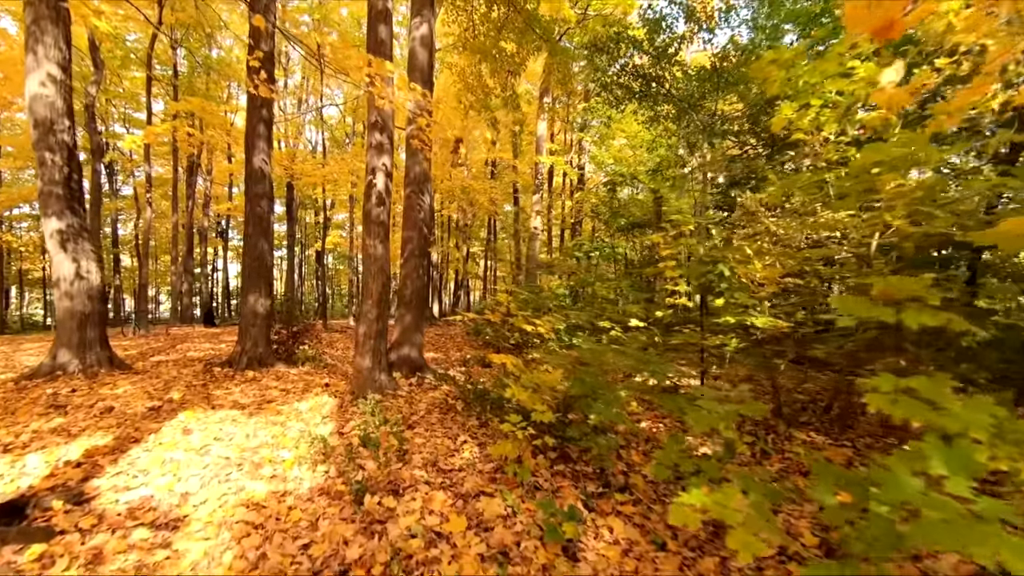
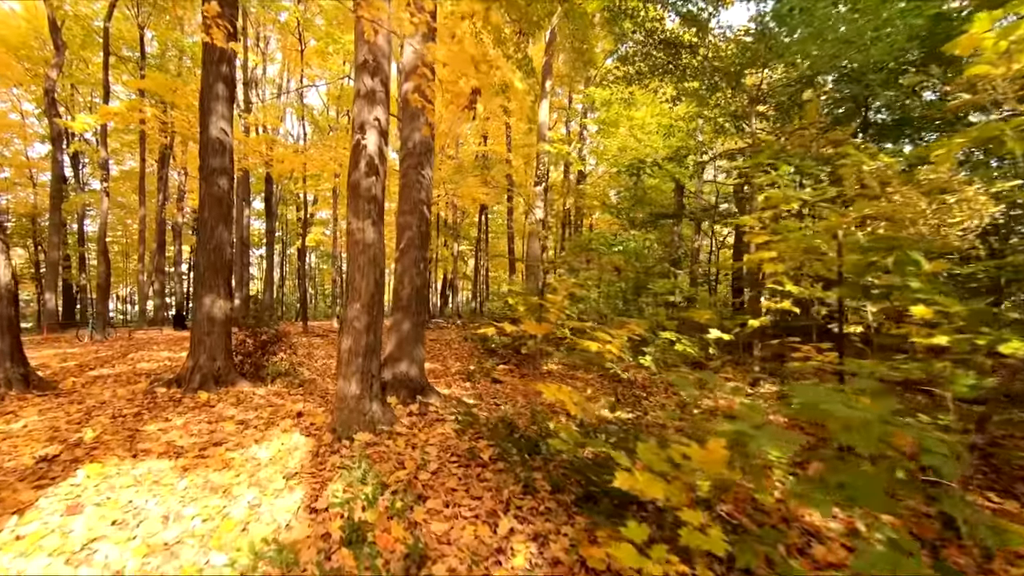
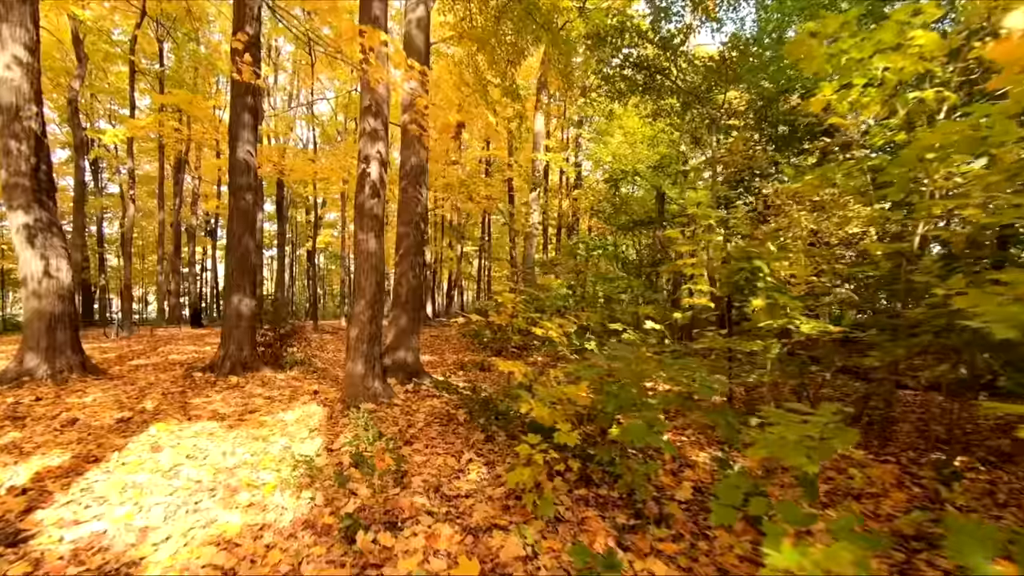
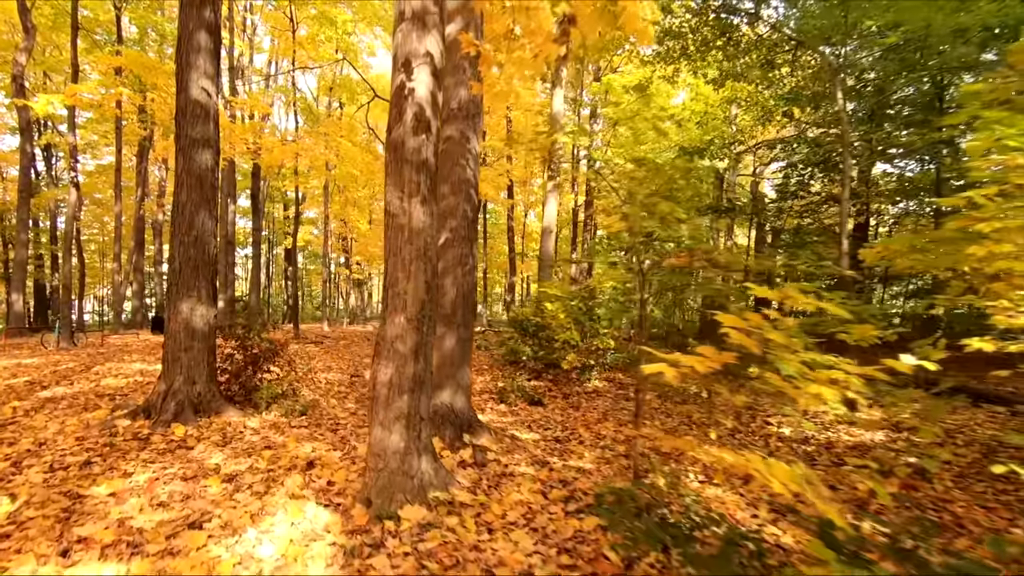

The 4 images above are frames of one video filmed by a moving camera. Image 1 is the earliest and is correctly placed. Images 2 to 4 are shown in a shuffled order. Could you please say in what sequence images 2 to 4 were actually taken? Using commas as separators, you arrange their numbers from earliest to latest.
3, 2, 4
